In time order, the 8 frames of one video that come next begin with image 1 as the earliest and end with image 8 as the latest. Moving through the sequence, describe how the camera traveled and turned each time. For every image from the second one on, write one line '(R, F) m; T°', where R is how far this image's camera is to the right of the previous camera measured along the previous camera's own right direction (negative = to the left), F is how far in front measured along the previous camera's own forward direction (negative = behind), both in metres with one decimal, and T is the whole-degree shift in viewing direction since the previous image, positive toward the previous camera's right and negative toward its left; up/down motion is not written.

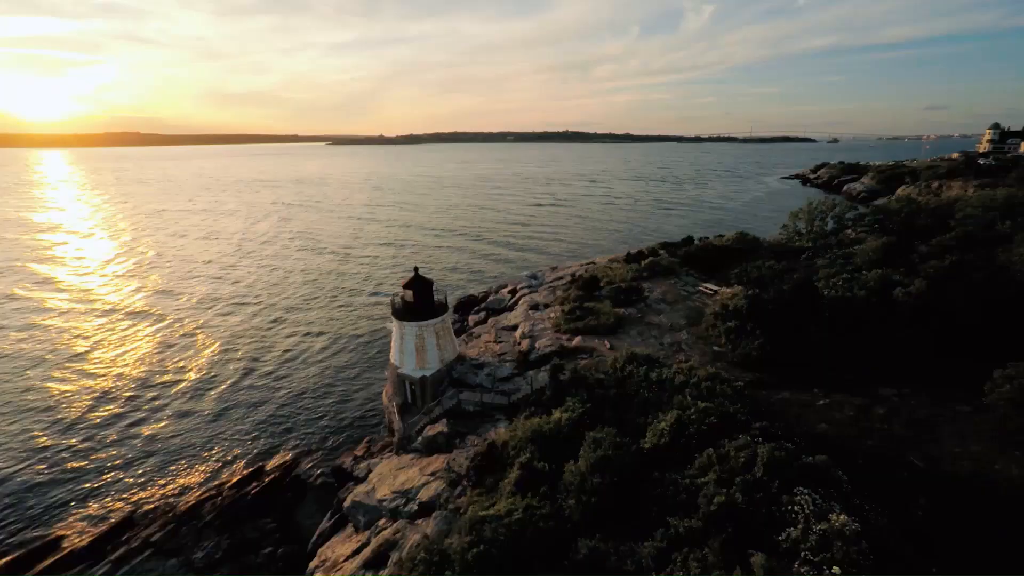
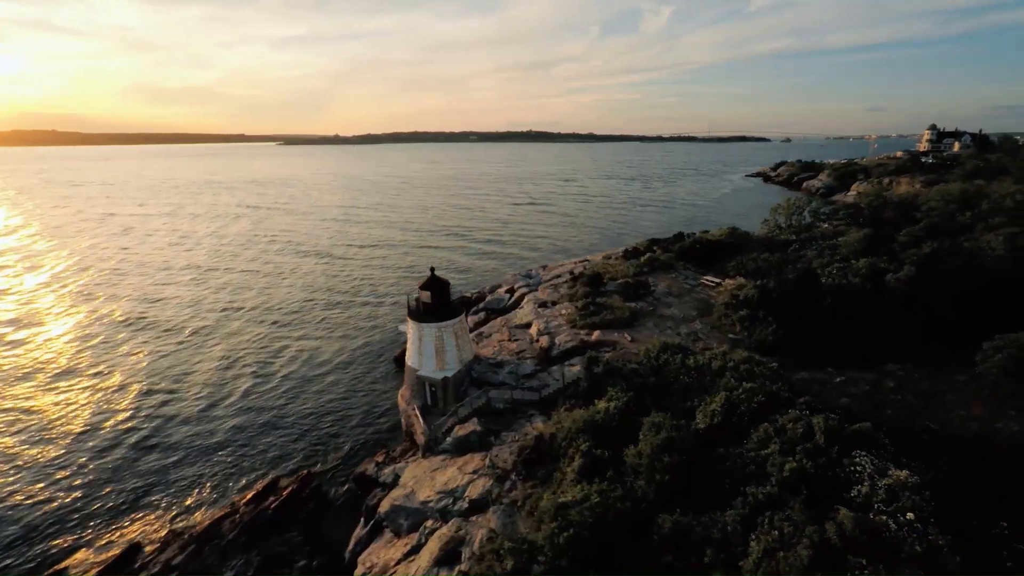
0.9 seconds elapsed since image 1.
(-2.5, -0.8) m; +5°
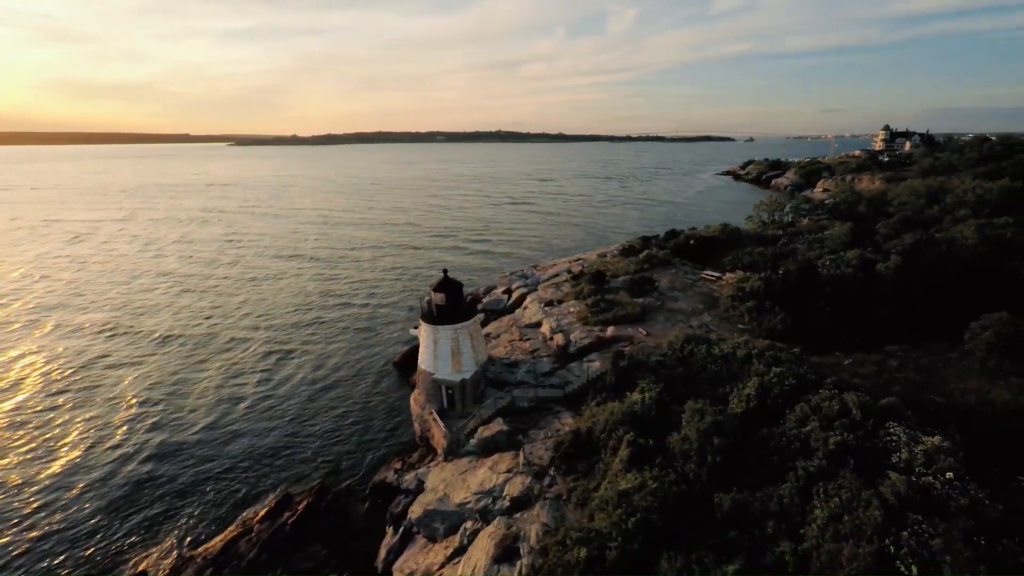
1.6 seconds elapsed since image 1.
(-2.2, -0.7) m; +4°
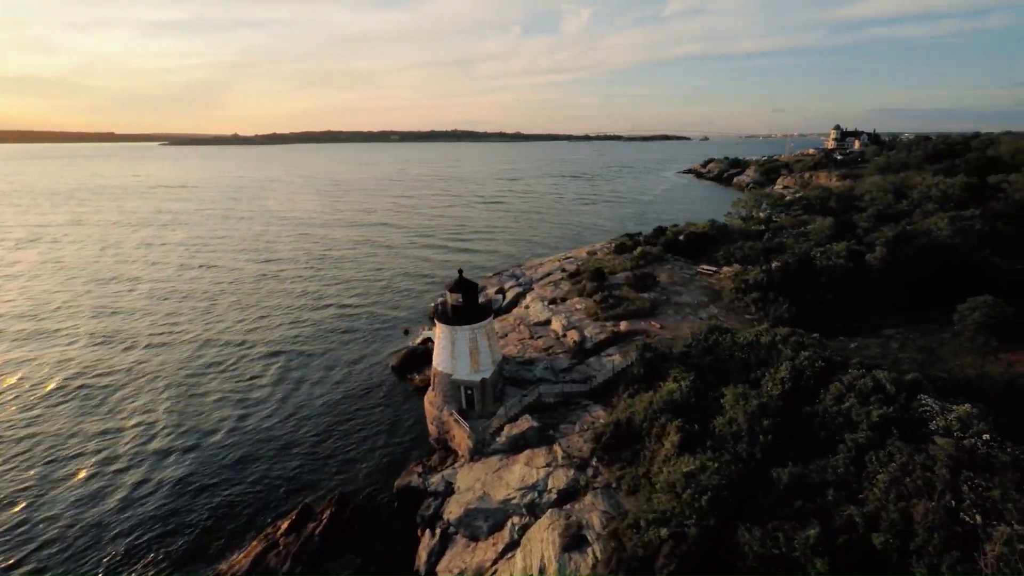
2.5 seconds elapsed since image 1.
(-2.8, -0.5) m; +5°
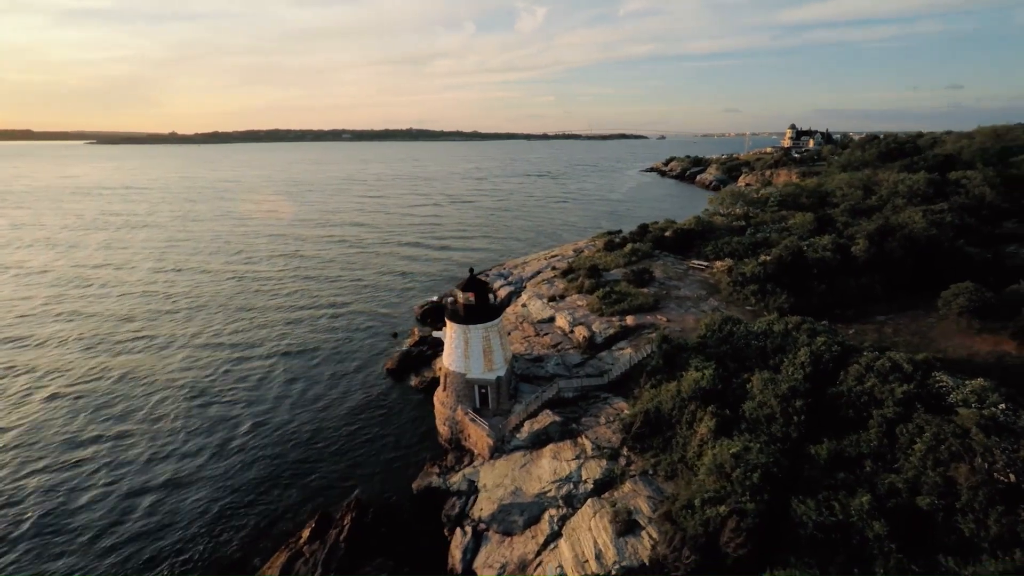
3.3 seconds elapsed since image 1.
(-2.6, -0.4) m; +5°
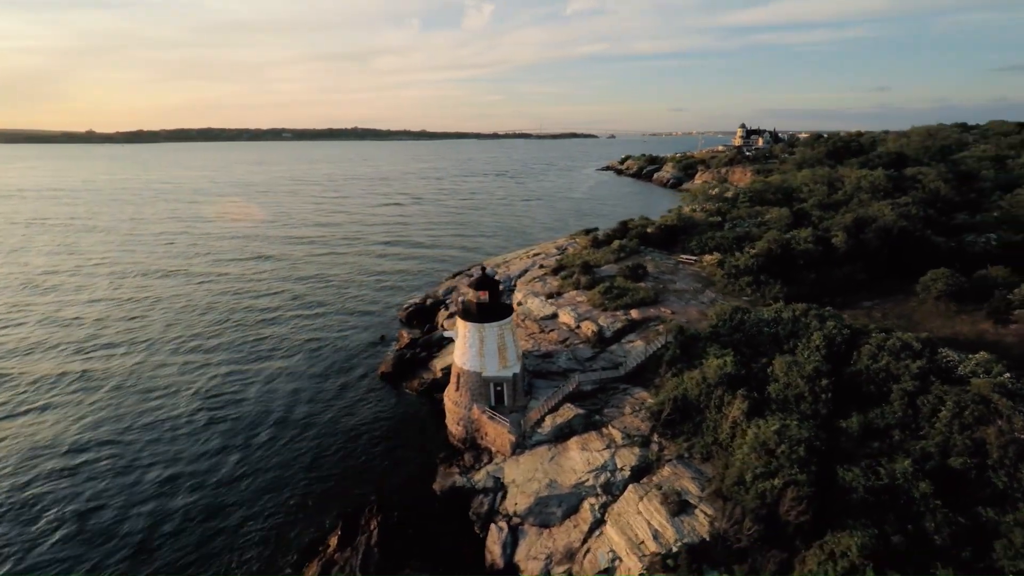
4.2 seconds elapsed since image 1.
(-3.1, -0.3) m; +6°
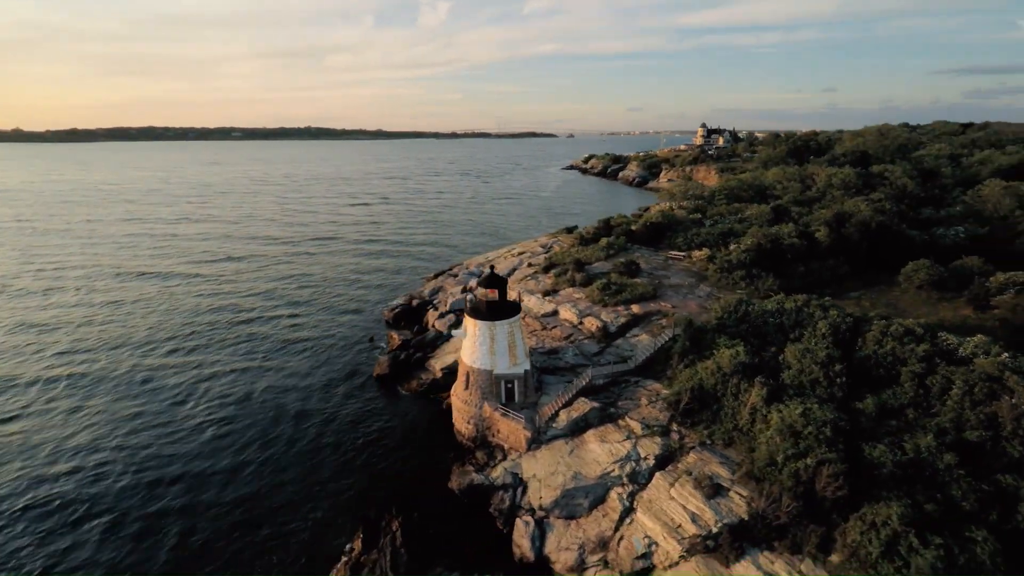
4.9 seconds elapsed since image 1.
(-2.5, -0.1) m; +5°
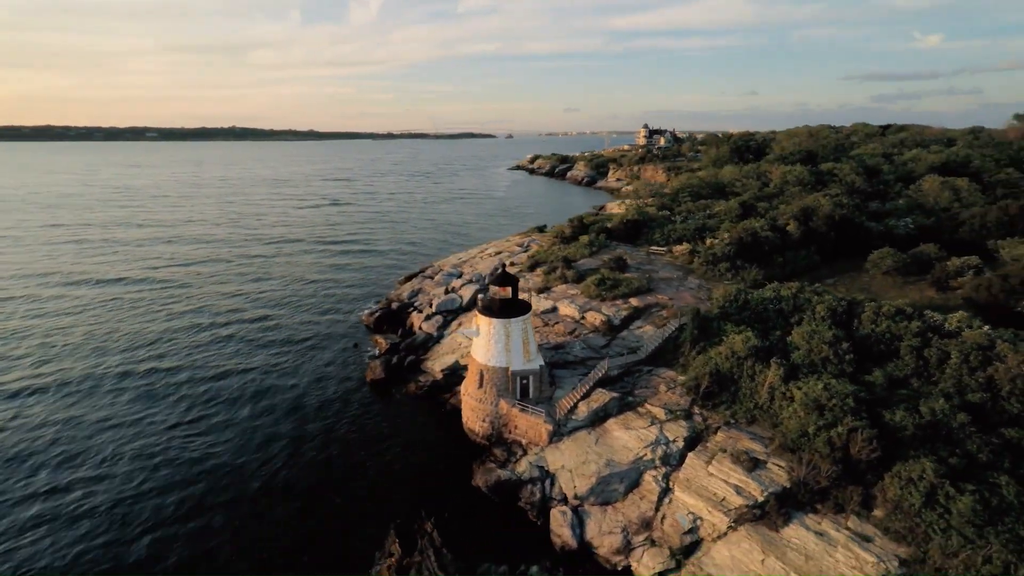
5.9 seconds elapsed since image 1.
(-3.8, -0.2) m; +7°
